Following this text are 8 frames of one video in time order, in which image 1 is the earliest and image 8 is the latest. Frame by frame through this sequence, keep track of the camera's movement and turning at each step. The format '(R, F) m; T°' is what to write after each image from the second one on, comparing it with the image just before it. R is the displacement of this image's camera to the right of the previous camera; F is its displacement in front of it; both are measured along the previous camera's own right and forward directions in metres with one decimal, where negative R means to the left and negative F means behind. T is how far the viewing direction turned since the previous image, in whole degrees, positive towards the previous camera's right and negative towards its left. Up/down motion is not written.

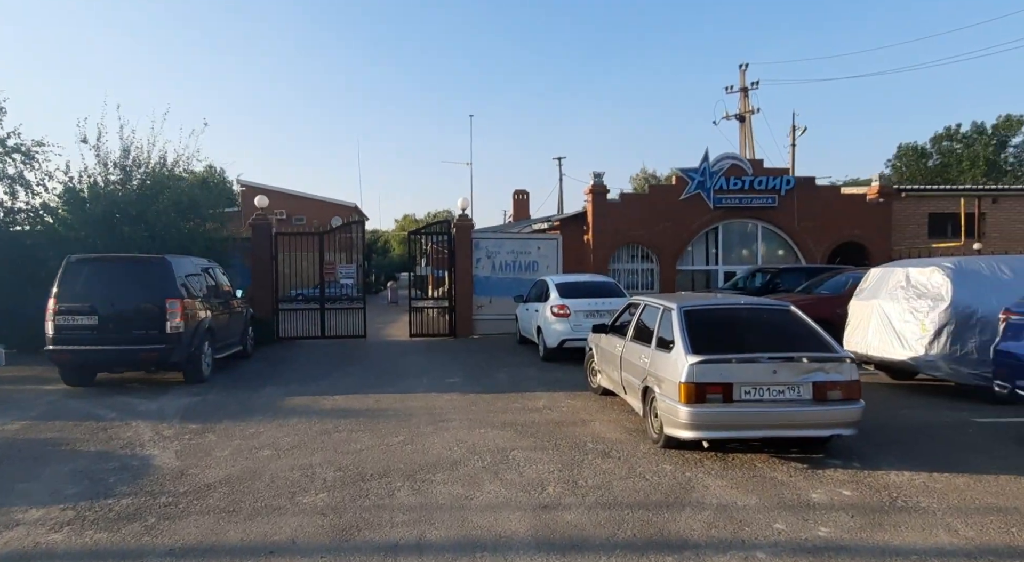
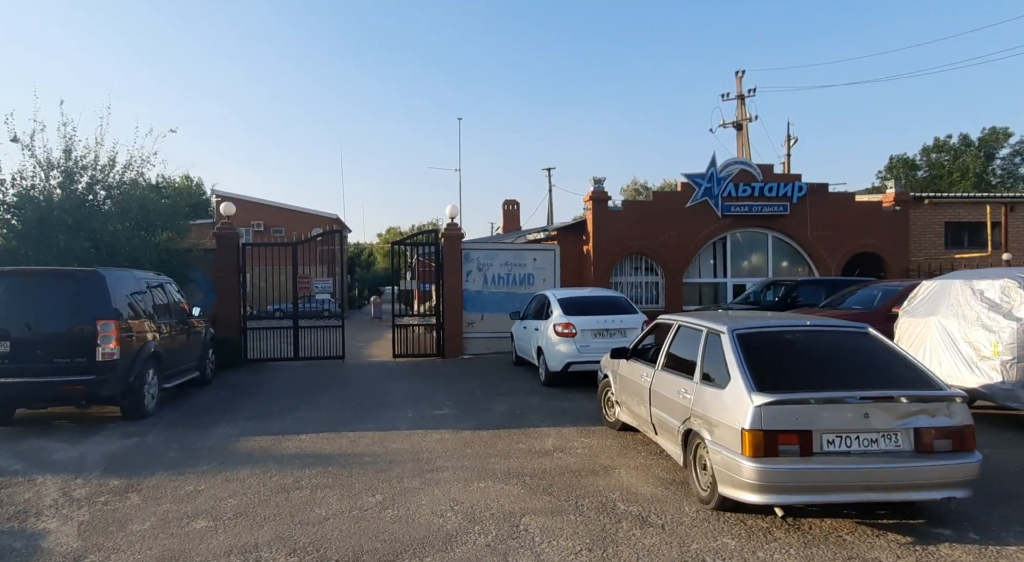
(-0.2, +1.3) m; +1°
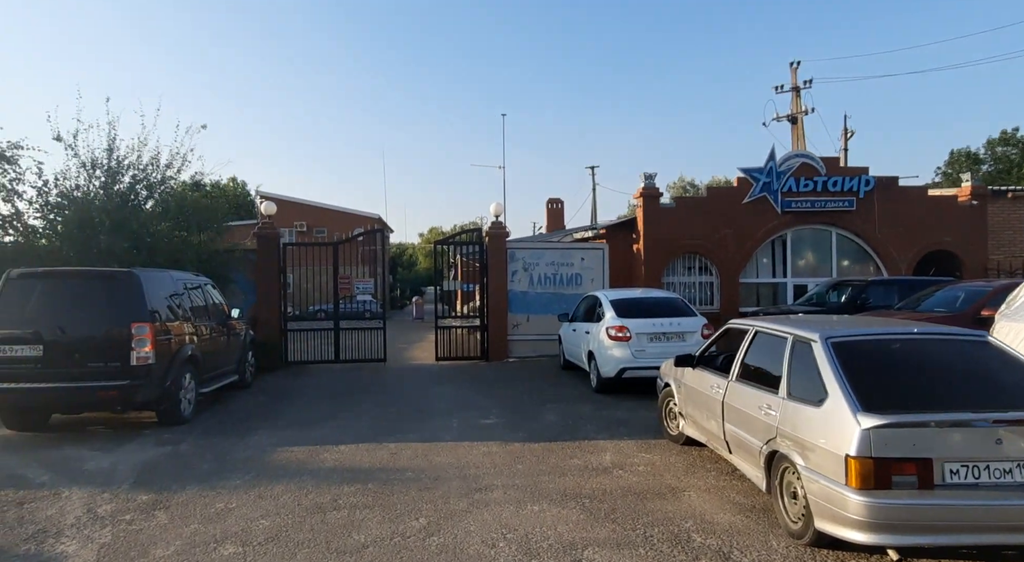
(-0.2, +0.6) m; -4°
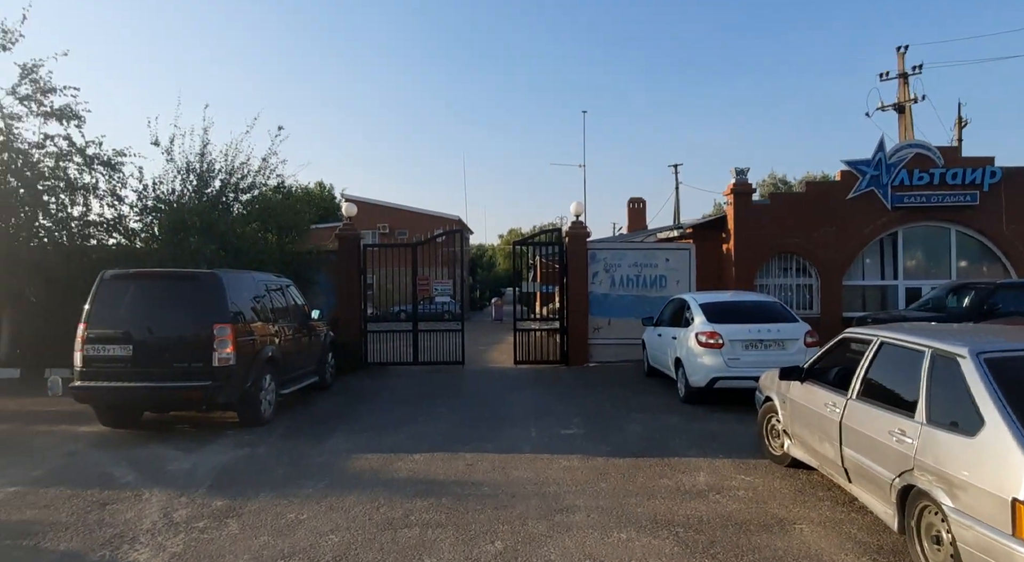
(-0.1, +0.4) m; -8°
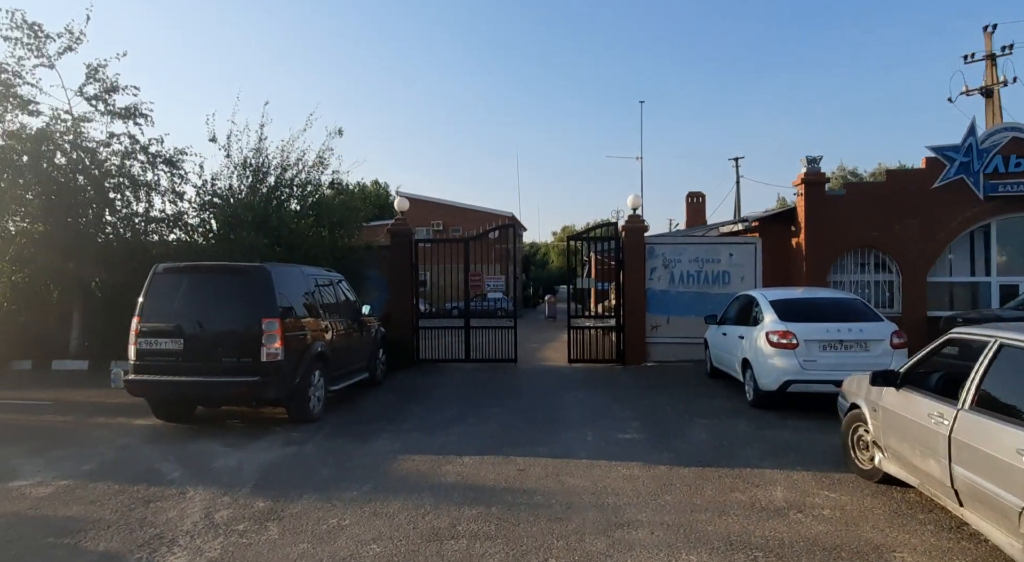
(0.0, +0.4) m; -5°
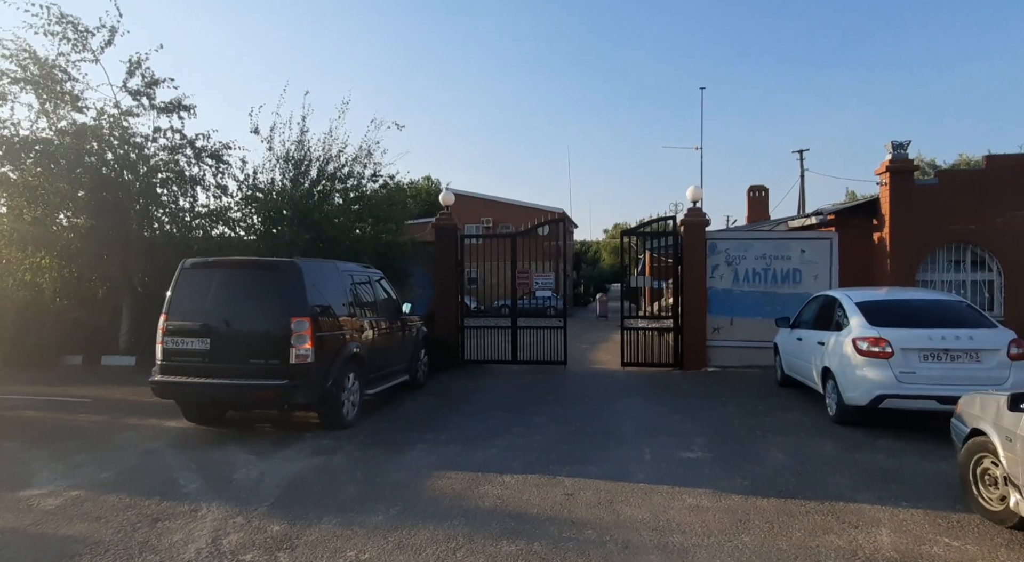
(0.0, +0.7) m; -5°
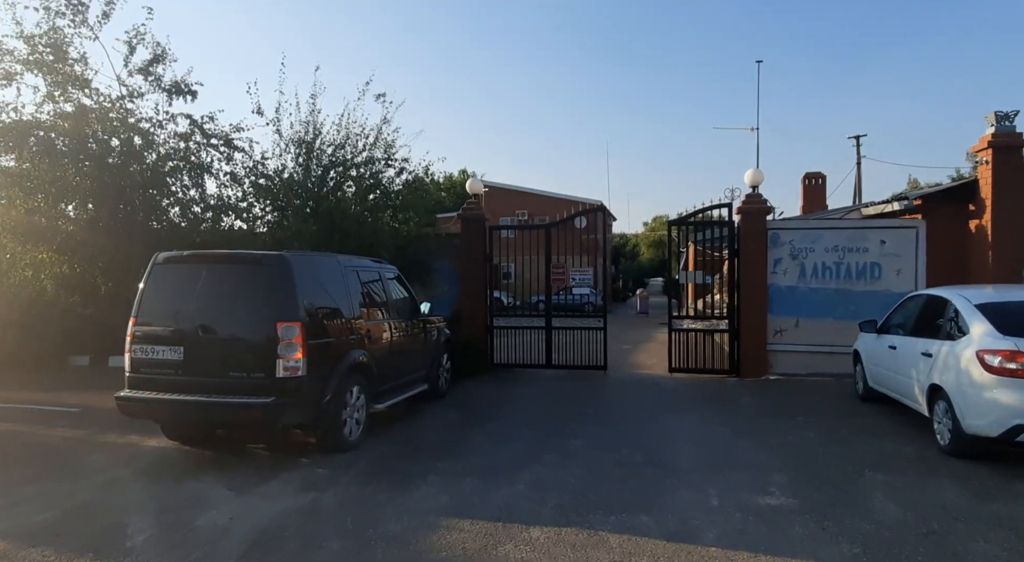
(0.0, +1.2) m; -4°
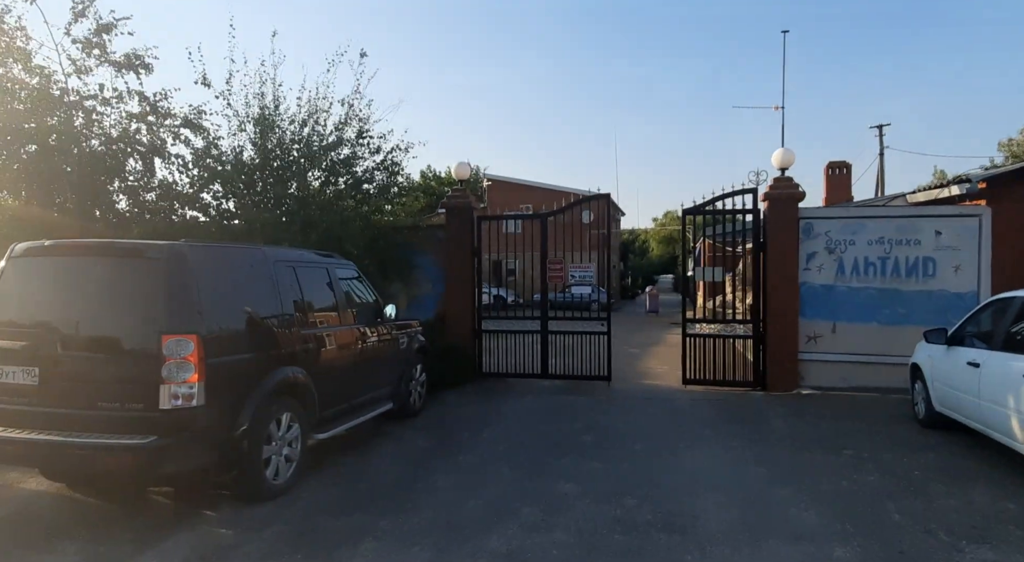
(+0.3, +1.4) m; -1°
